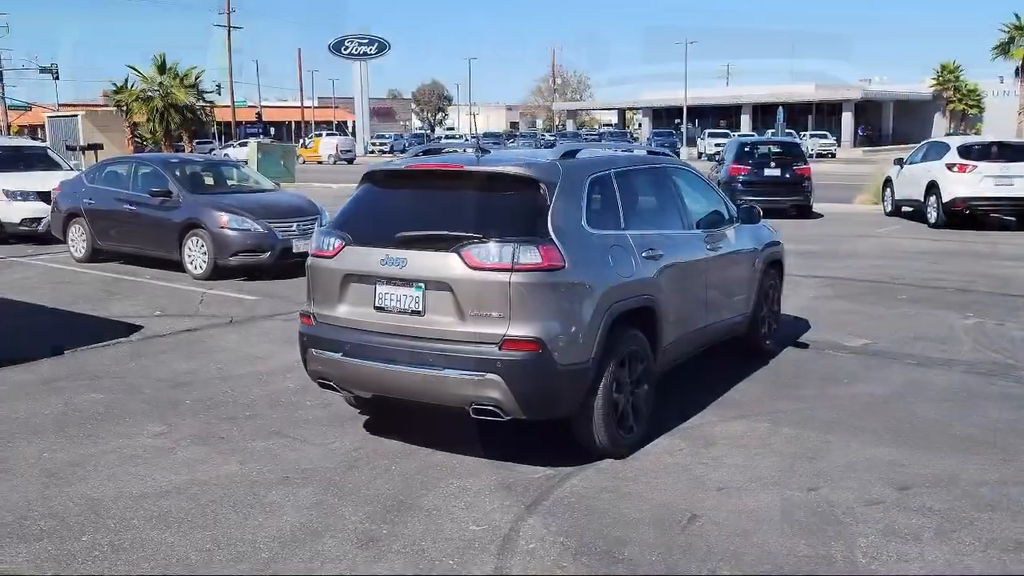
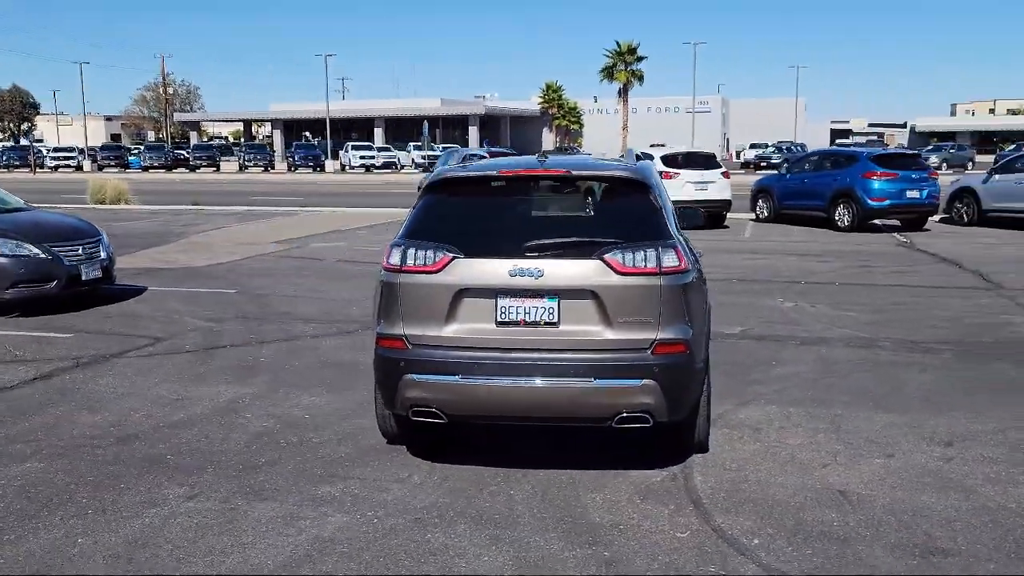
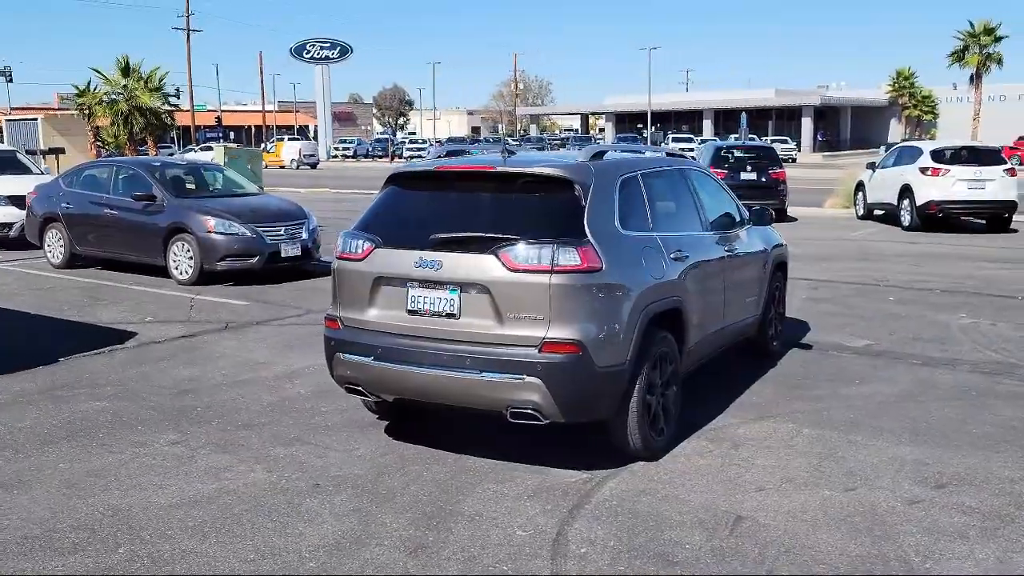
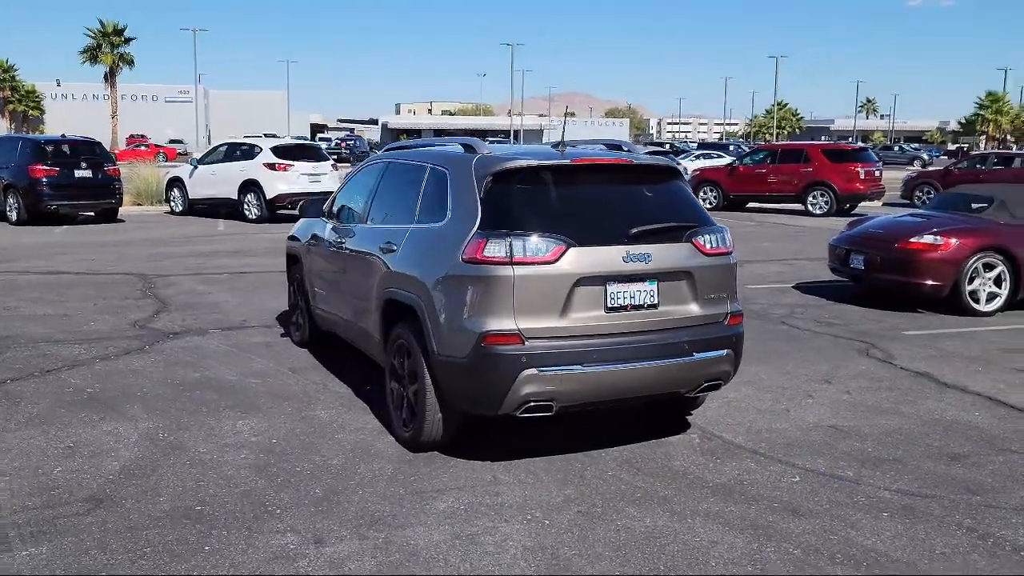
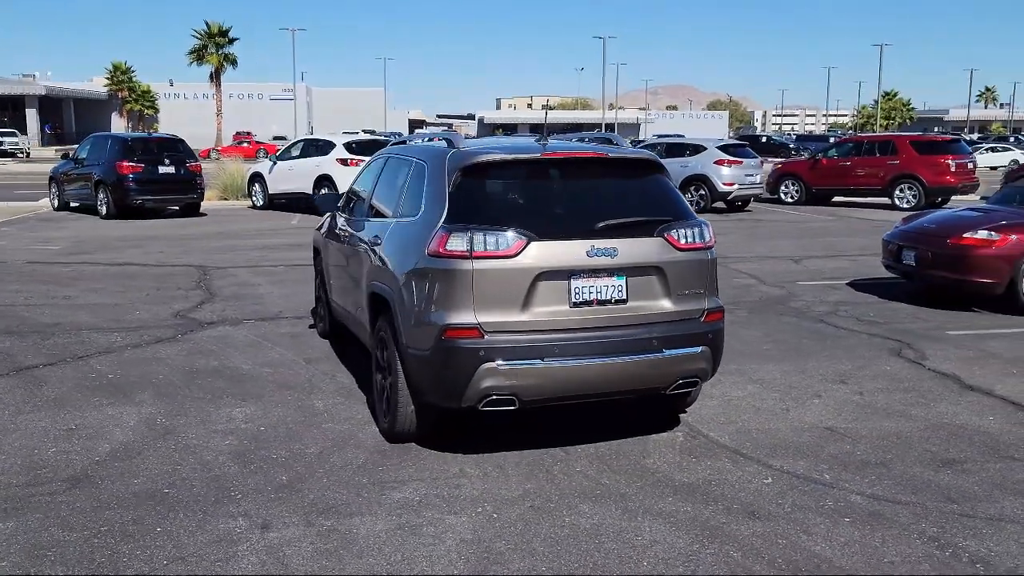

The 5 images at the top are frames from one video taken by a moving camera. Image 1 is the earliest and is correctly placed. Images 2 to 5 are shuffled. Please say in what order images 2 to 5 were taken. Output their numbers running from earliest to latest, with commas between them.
3, 2, 5, 4
